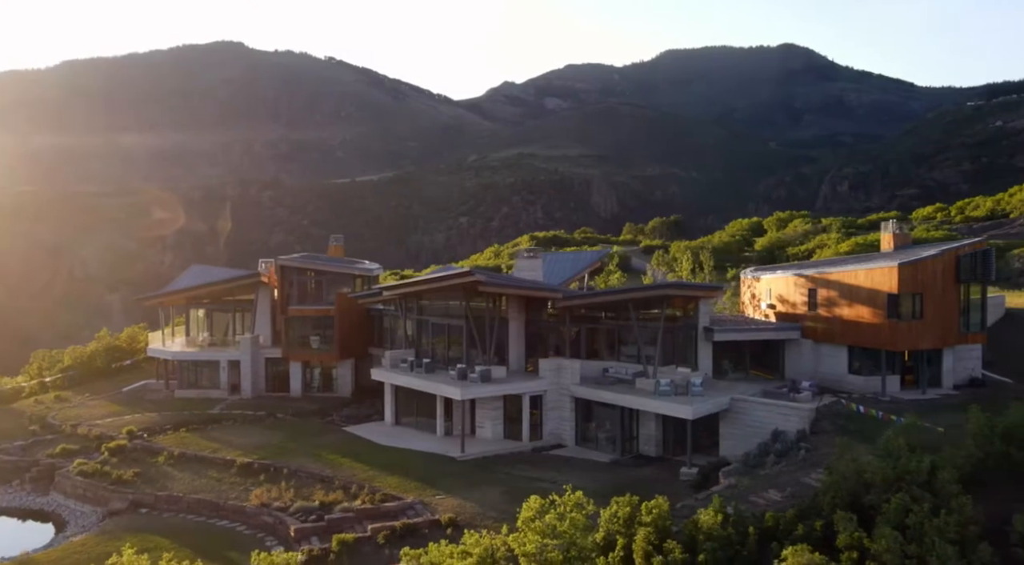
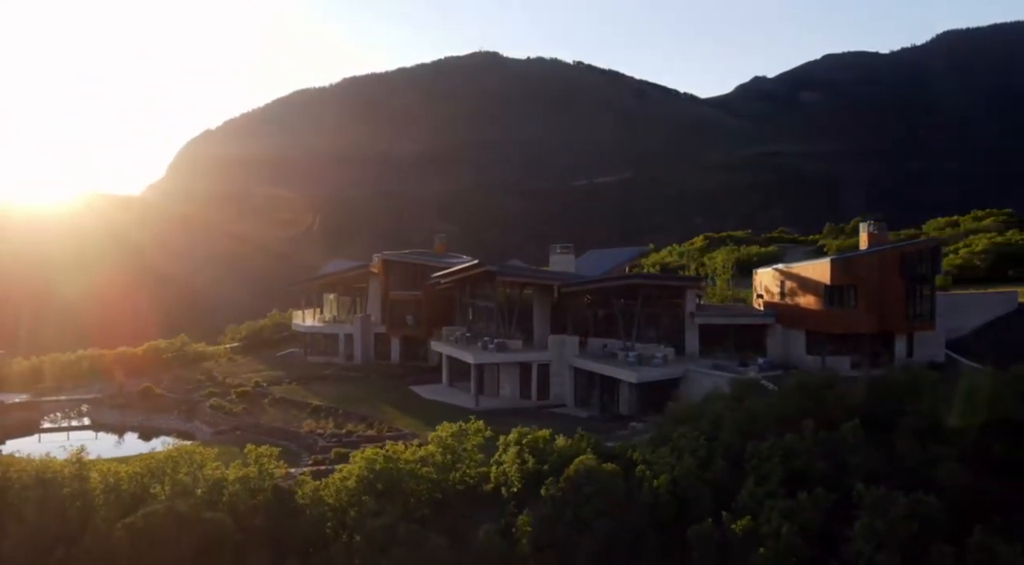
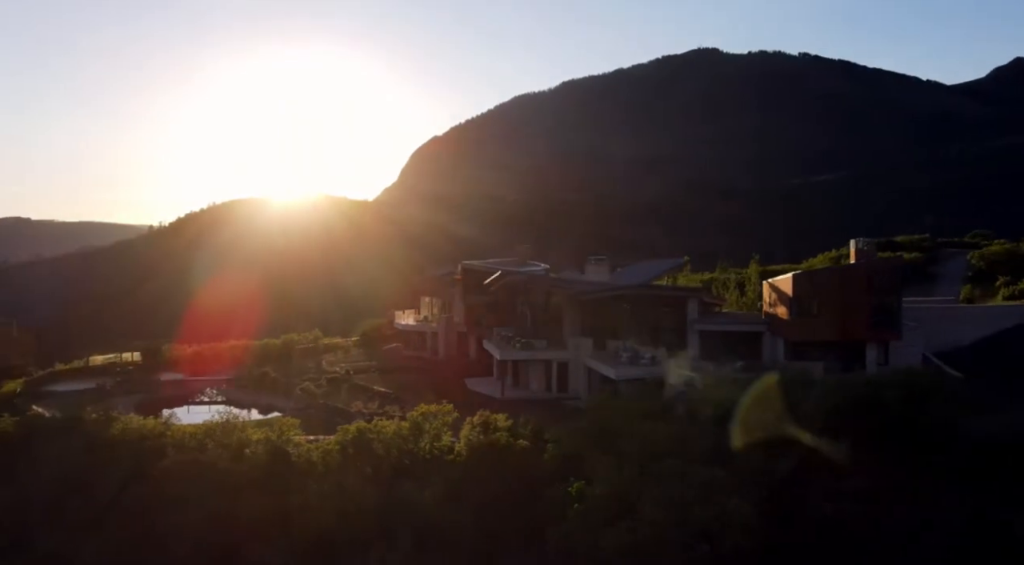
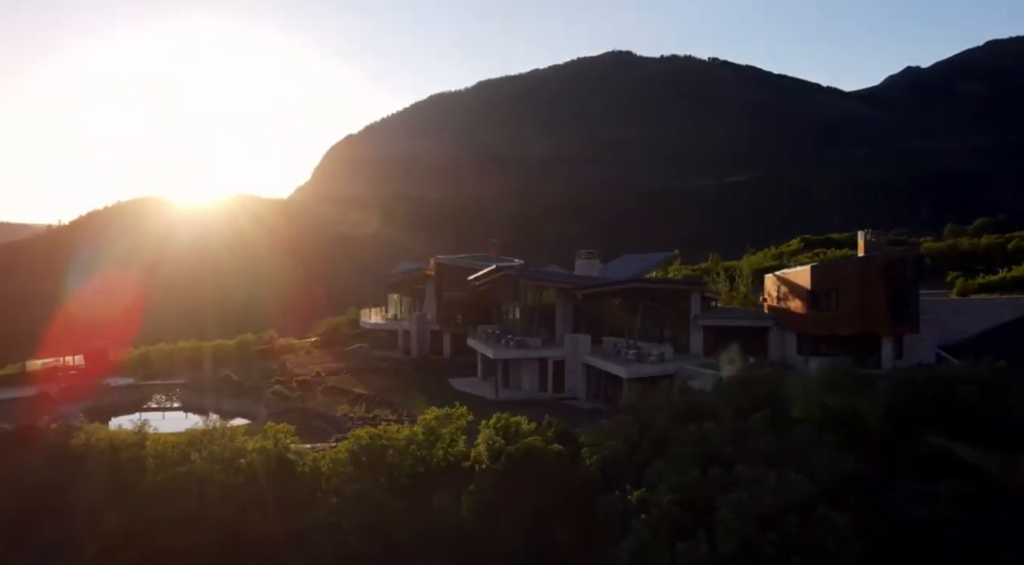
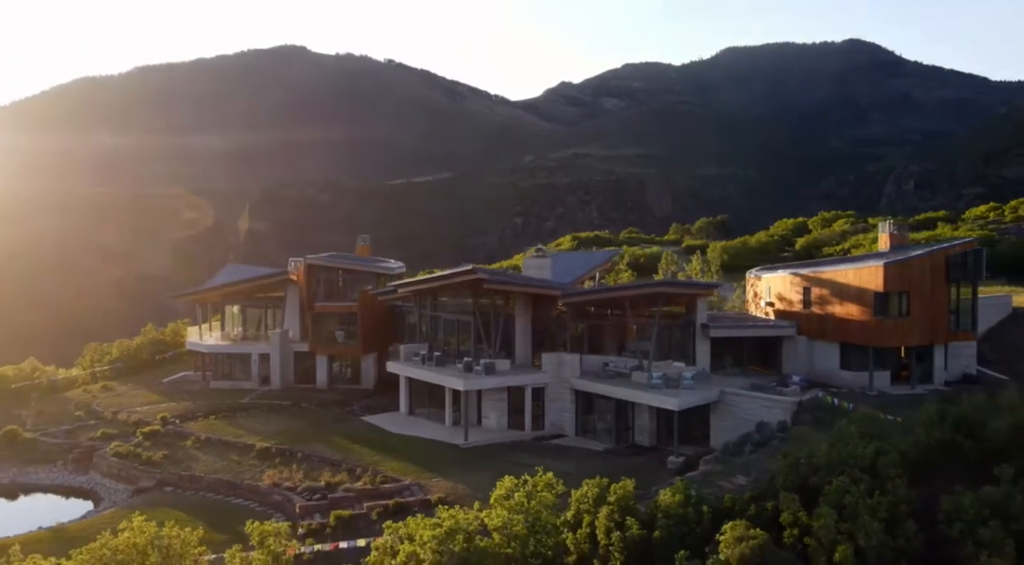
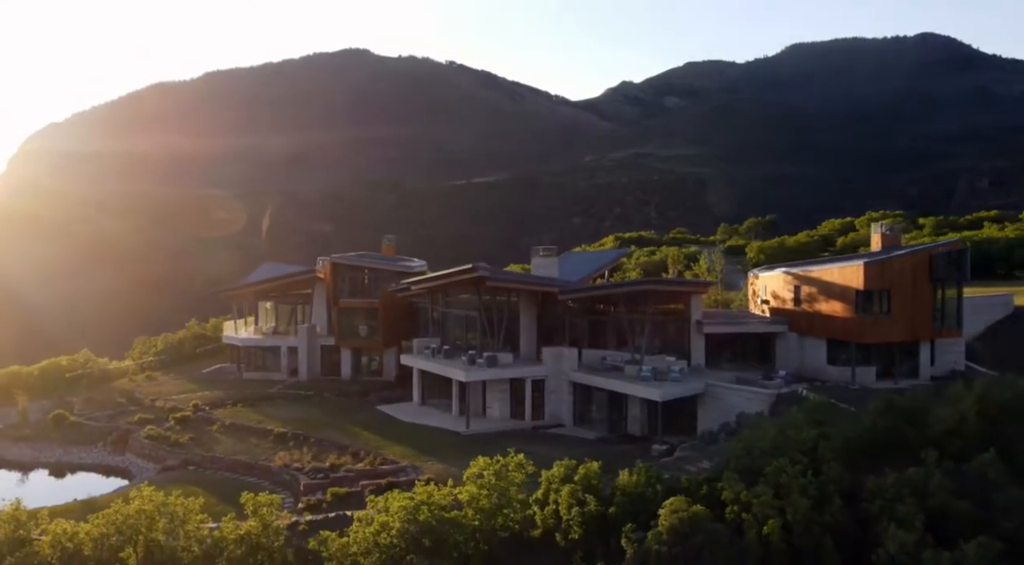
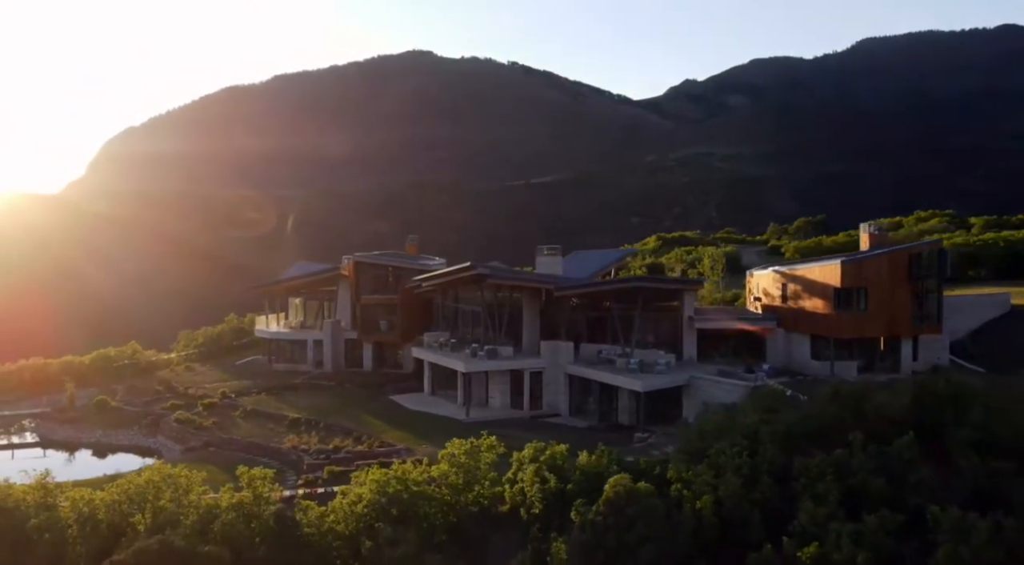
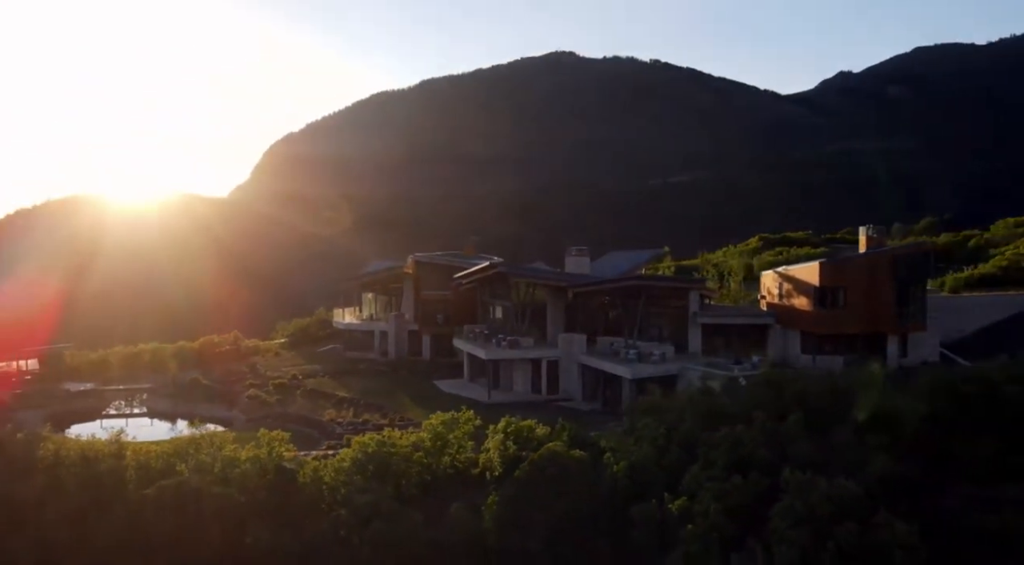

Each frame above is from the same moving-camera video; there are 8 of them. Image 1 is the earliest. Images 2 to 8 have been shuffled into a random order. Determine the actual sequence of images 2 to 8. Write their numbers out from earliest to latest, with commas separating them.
5, 6, 7, 2, 8, 4, 3
